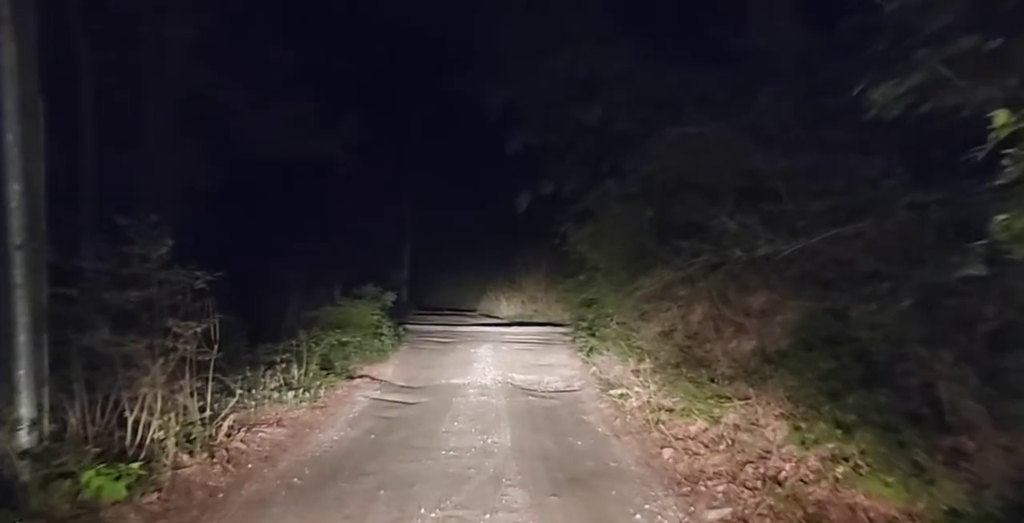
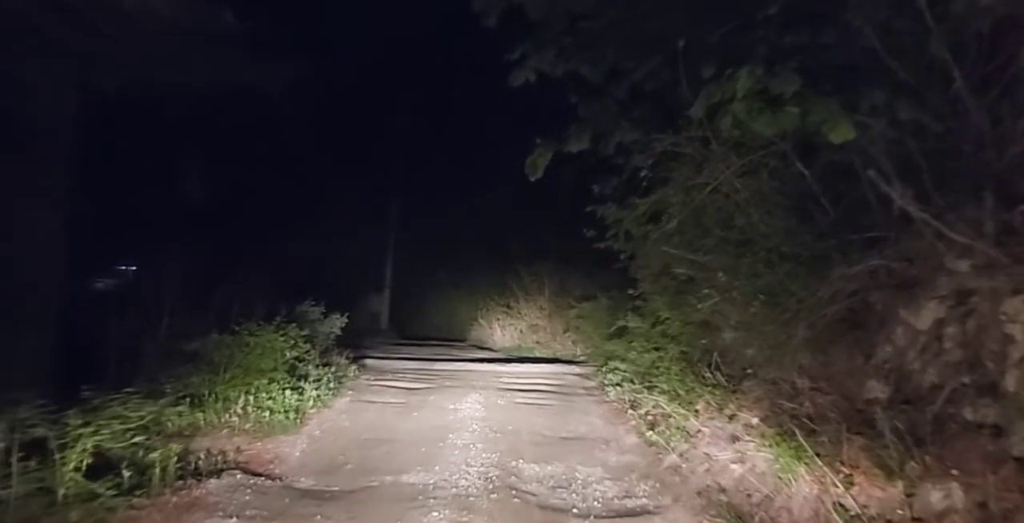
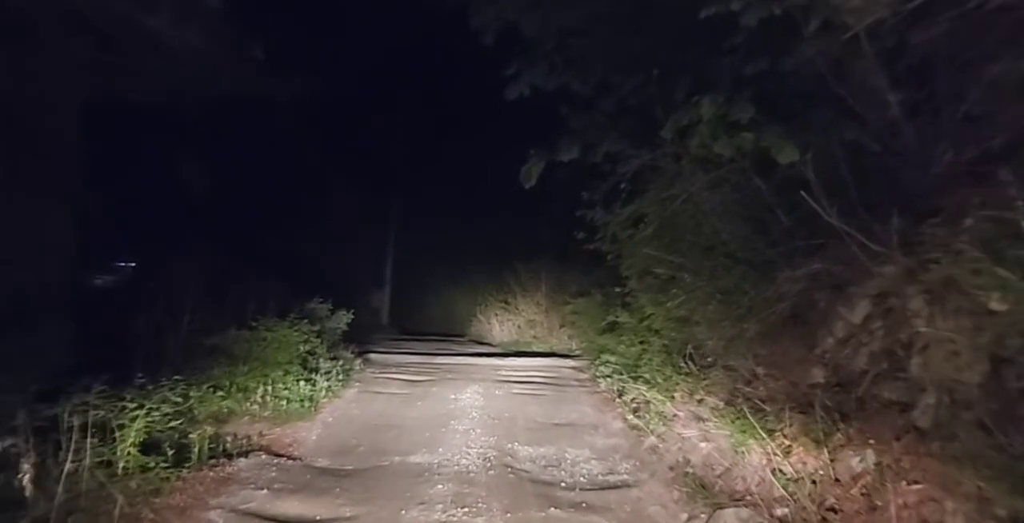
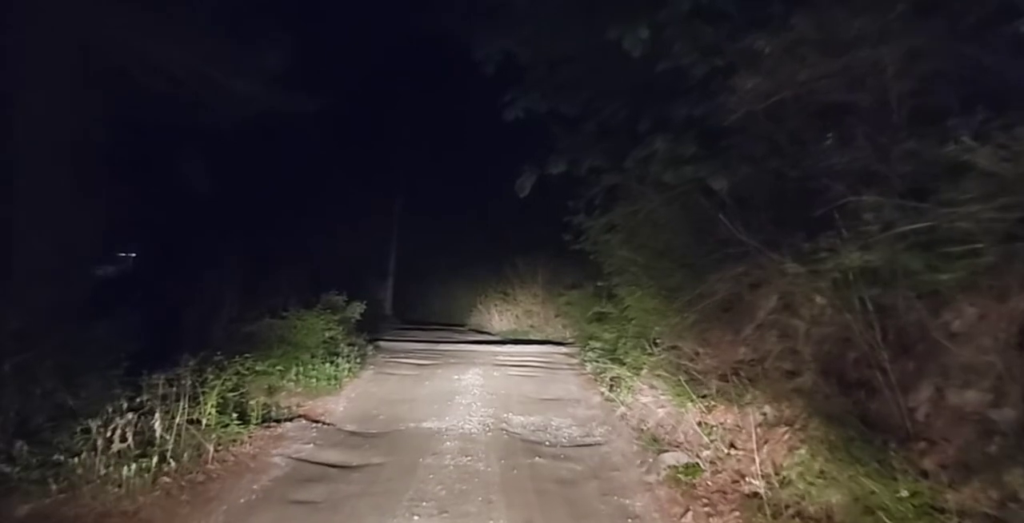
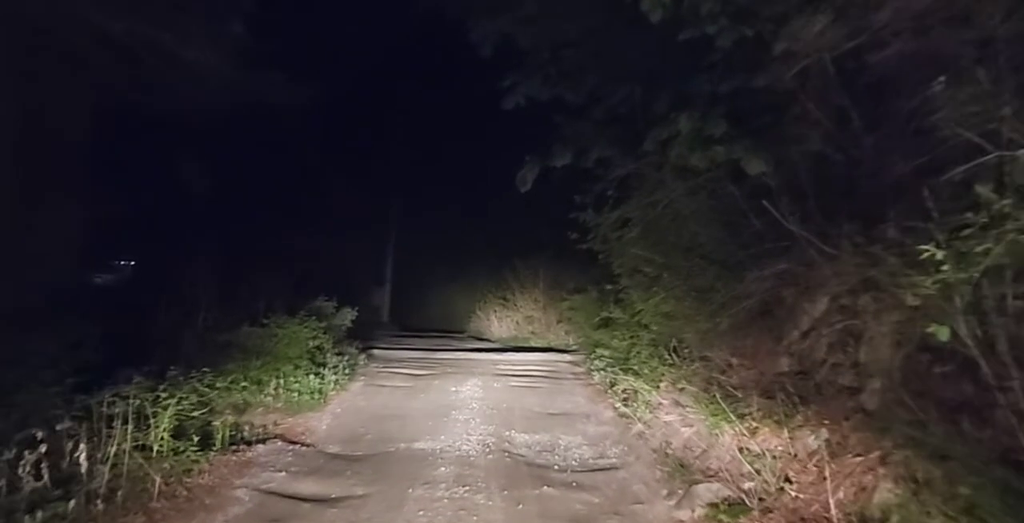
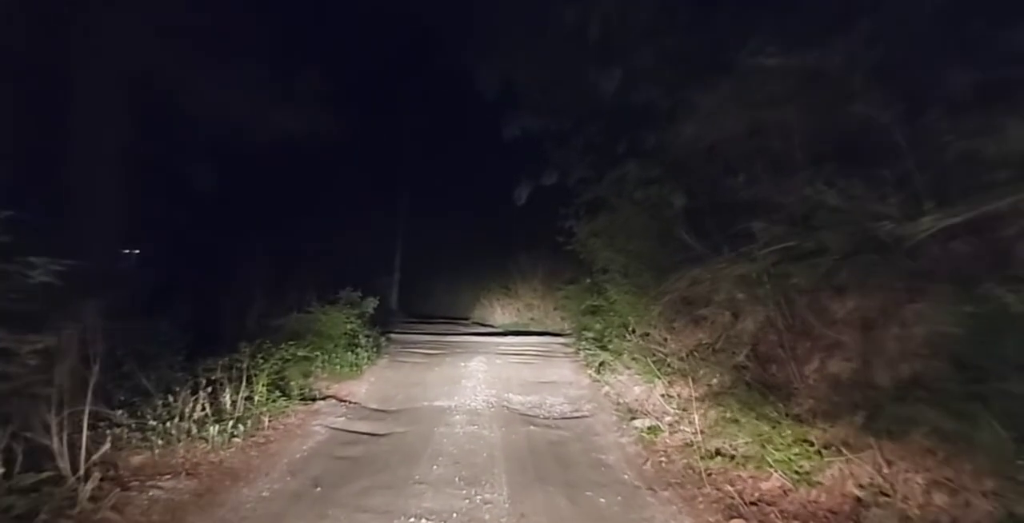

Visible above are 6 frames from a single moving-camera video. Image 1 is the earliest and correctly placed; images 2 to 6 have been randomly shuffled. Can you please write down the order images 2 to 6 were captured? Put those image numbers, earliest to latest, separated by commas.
6, 4, 5, 3, 2
